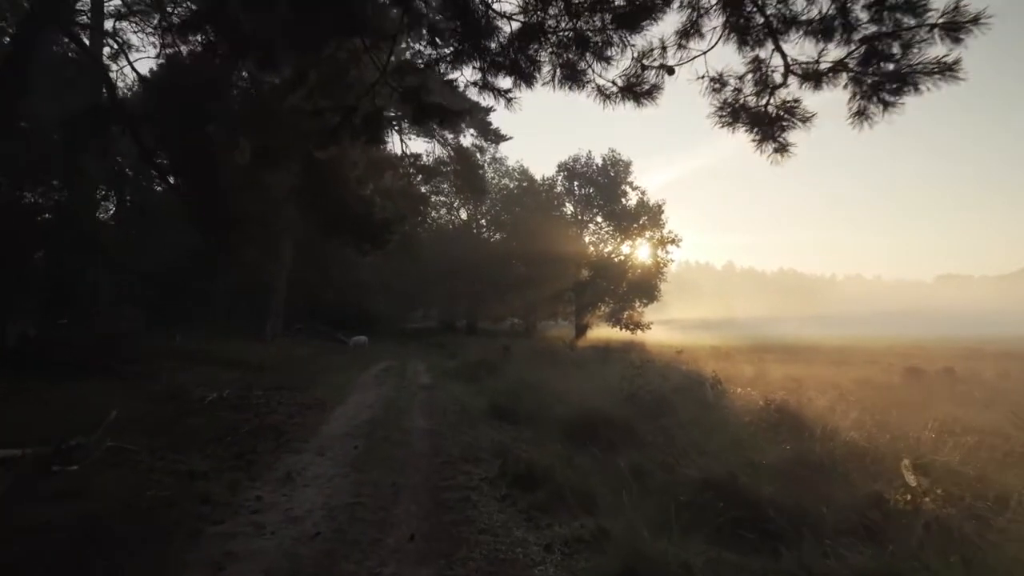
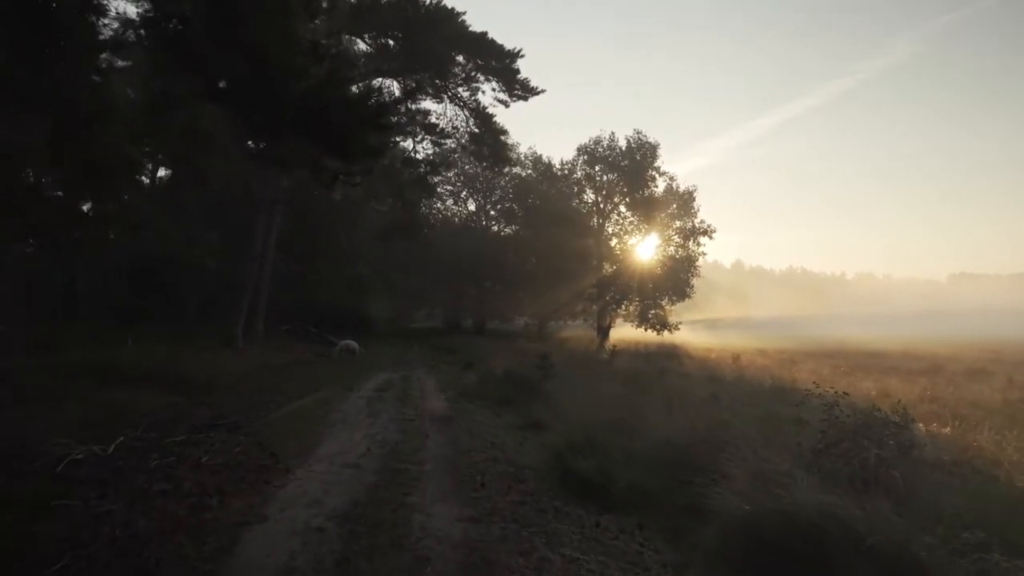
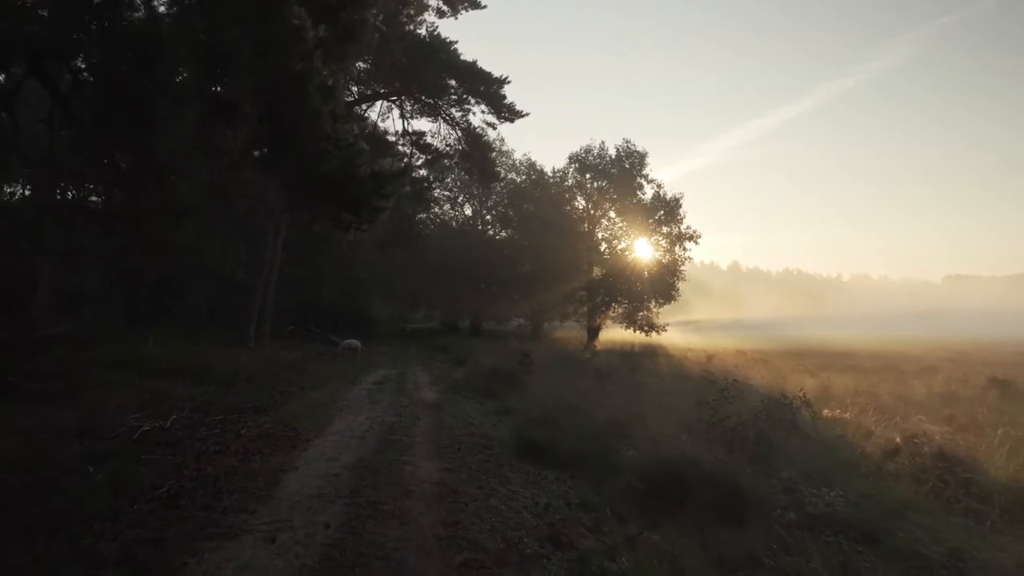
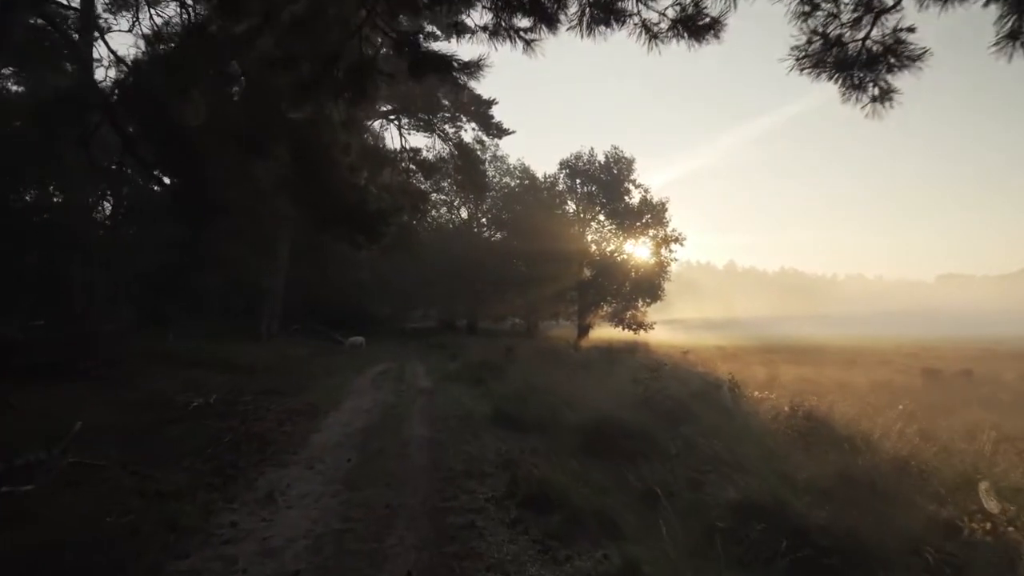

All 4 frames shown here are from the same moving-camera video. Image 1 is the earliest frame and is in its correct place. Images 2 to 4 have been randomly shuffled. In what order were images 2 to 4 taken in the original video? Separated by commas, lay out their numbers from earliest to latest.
4, 3, 2
